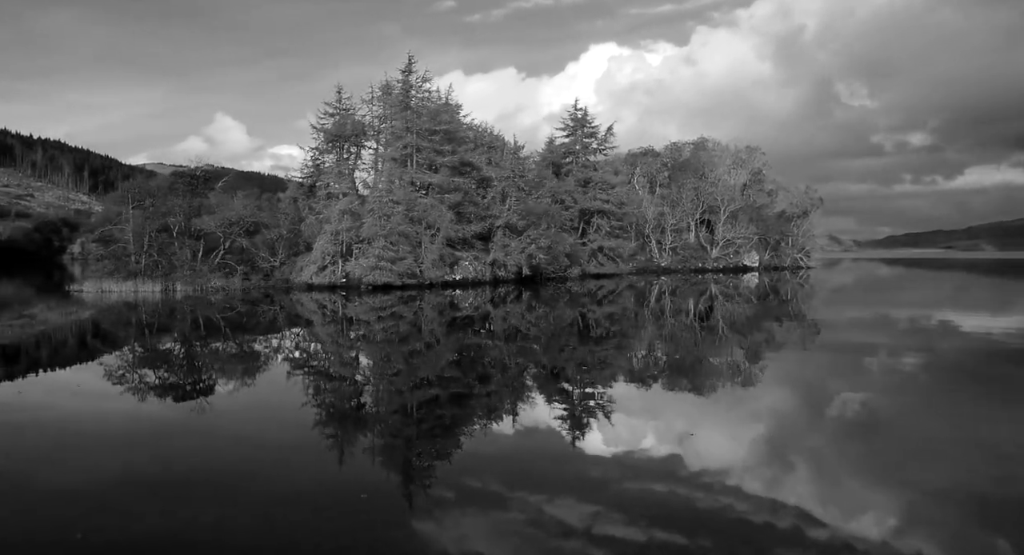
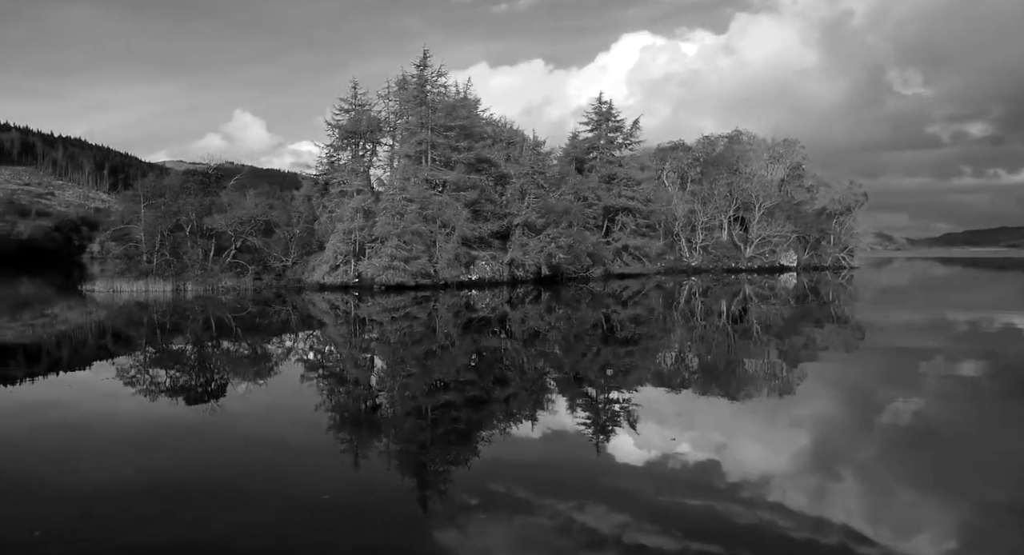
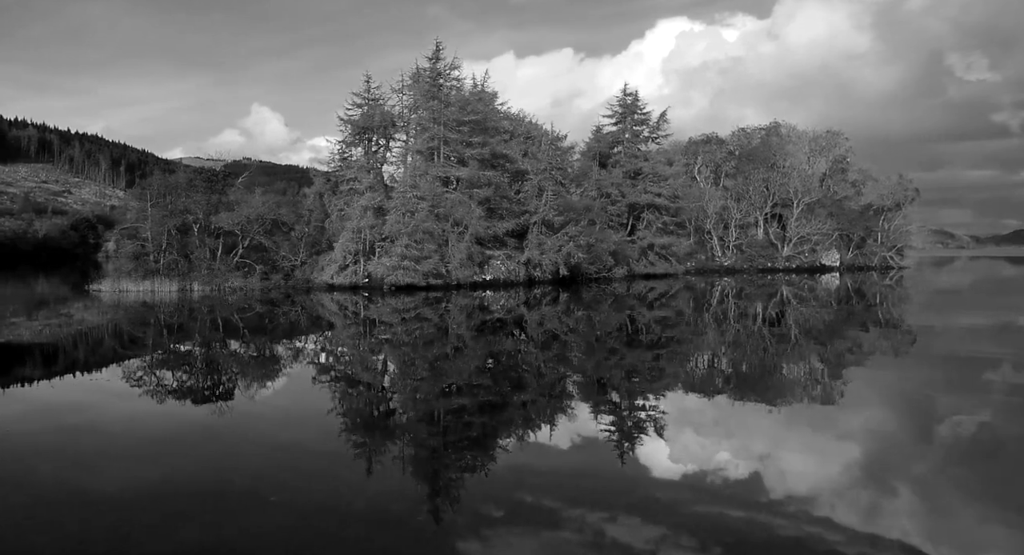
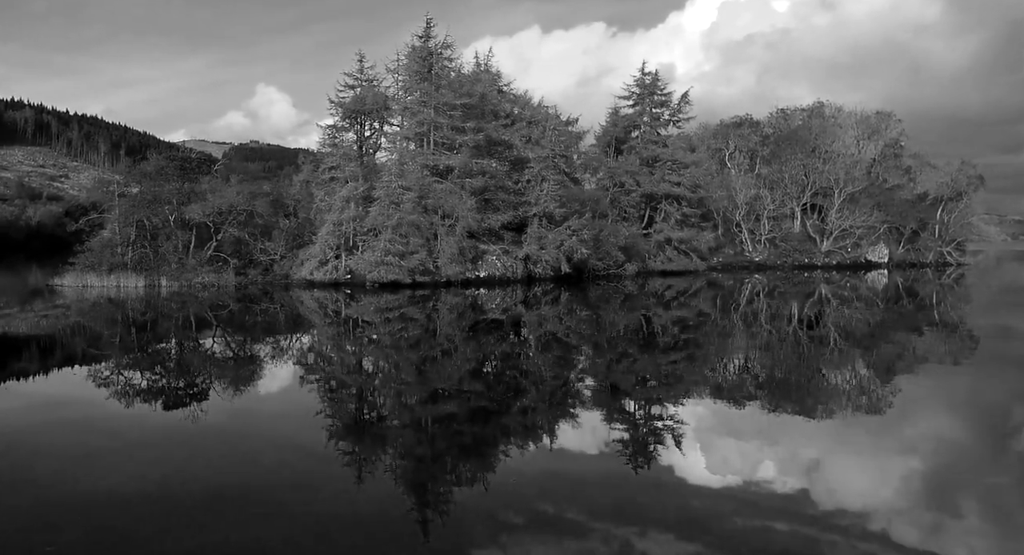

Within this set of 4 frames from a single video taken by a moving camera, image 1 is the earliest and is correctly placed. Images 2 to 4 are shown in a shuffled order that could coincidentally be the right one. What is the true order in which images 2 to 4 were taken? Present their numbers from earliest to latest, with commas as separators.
2, 3, 4
